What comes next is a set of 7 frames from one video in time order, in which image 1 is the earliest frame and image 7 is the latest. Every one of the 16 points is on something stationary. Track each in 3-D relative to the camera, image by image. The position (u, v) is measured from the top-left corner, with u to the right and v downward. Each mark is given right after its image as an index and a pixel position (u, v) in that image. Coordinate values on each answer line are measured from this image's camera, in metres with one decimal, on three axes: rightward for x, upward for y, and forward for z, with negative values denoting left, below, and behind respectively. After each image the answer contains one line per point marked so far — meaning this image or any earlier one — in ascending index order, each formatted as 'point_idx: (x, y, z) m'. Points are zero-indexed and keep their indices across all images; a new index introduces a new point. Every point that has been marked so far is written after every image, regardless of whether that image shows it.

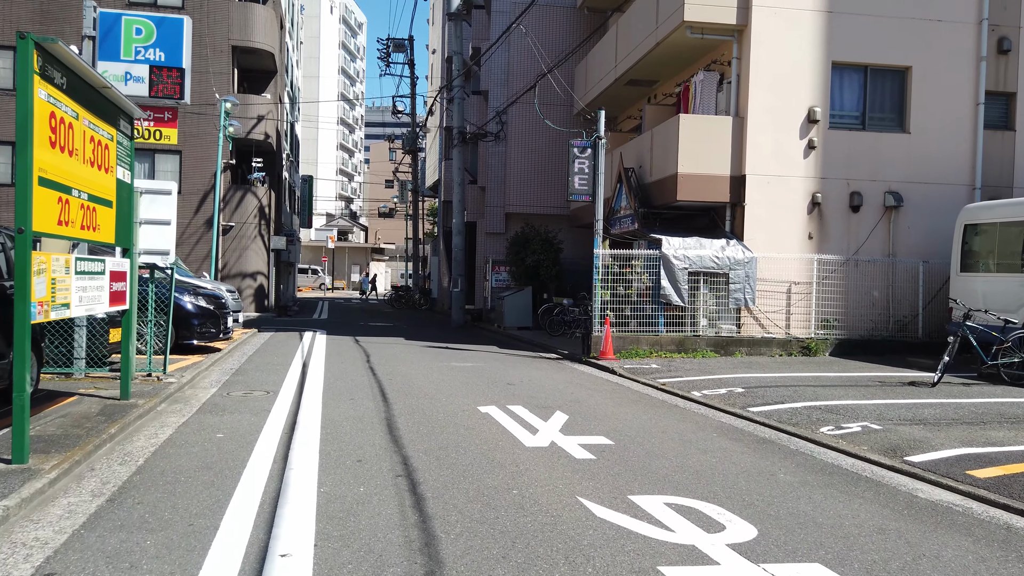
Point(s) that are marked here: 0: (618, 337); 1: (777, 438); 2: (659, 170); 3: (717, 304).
0: (+2.1, -1.0, +14.7) m
1: (+2.7, -1.6, +7.7) m
2: (+3.2, +2.5, +16.2) m
3: (+4.1, -0.3, +15.1) m
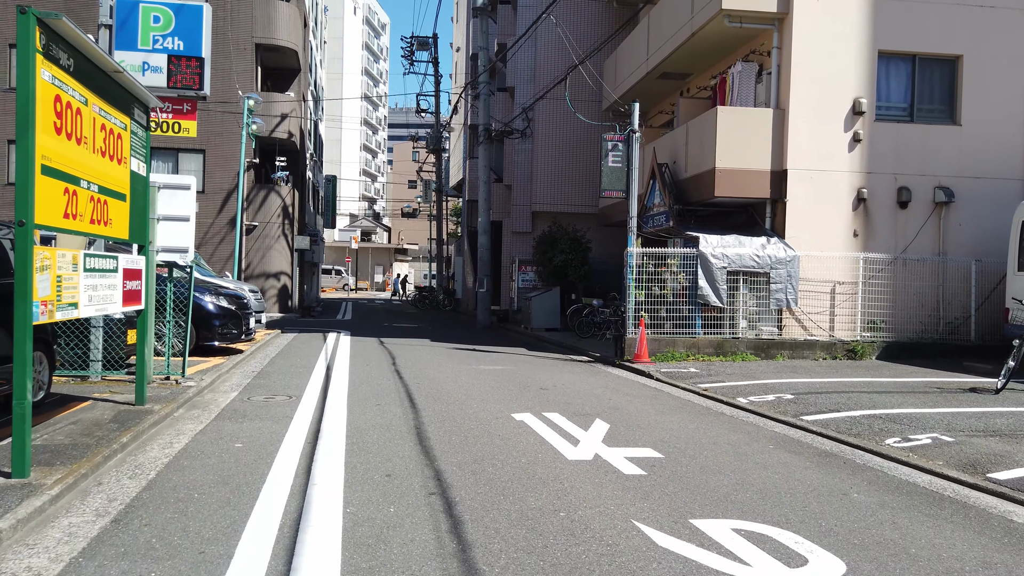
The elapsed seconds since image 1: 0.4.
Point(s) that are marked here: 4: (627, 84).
0: (+2.7, -1.0, +14.1) m
1: (+3.1, -1.5, +7.1) m
2: (+3.8, +2.5, +15.6) m
3: (+4.7, -0.3, +14.4) m
4: (+3.1, +5.4, +19.9) m
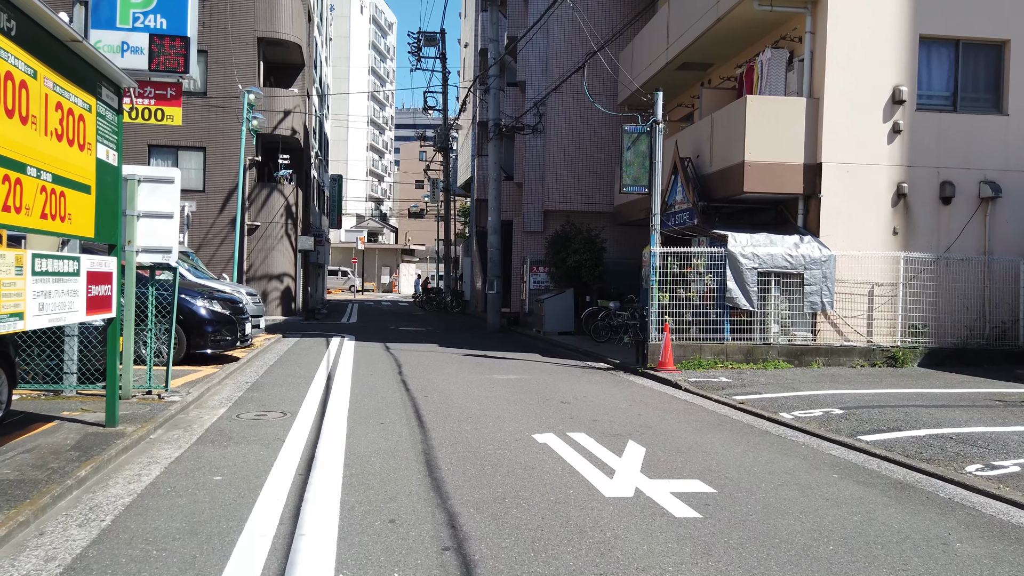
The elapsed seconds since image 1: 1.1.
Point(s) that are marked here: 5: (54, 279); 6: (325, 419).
0: (+2.9, -1.0, +13.1) m
1: (+3.3, -1.6, +6.1) m
2: (+4.1, +2.5, +14.6) m
3: (+5.0, -0.4, +13.4) m
4: (+3.4, +5.4, +19.0) m
5: (-3.4, +0.1, +5.5) m
6: (-1.9, -1.4, +7.8) m
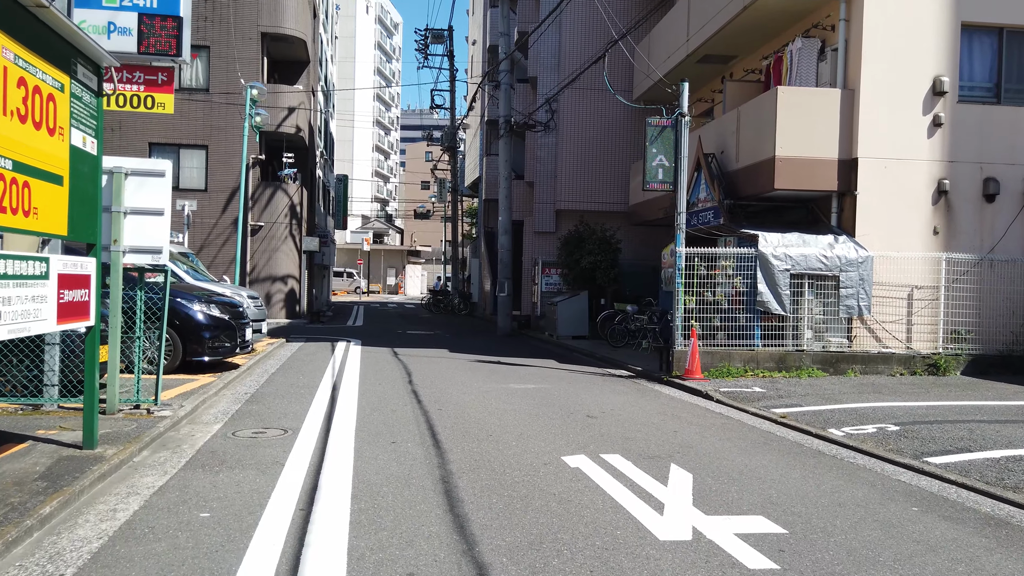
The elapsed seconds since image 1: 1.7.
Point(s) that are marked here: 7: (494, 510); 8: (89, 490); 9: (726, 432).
0: (+3.2, -1.1, +12.3) m
1: (+3.5, -1.6, +5.3) m
2: (+4.4, +2.5, +13.8) m
3: (+5.2, -0.4, +12.6) m
4: (+3.7, +5.3, +18.2) m
5: (-3.1, 0.0, +4.7) m
6: (-1.7, -1.4, +7.0) m
7: (-0.1, -1.4, +4.9) m
8: (-2.9, -1.4, +5.1) m
9: (+2.3, -1.5, +8.0) m
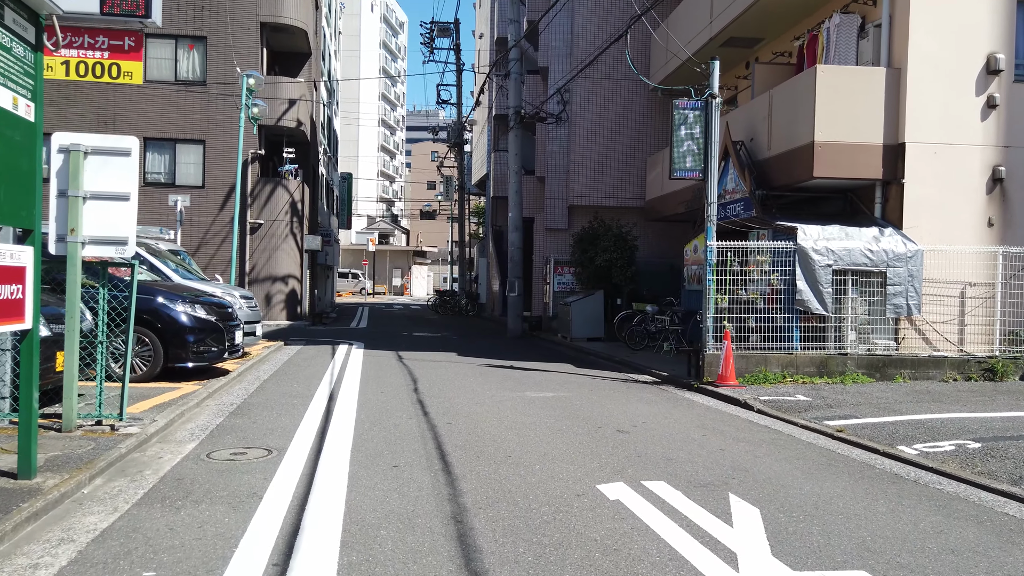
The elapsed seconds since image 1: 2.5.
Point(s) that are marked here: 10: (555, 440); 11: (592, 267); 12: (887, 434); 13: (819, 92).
0: (+3.4, -1.0, +11.2) m
1: (+3.7, -1.6, +4.2) m
2: (+4.6, +2.5, +12.7) m
3: (+5.5, -0.4, +11.5) m
4: (+3.9, +5.3, +17.1) m
5: (-3.0, +0.1, +3.7) m
6: (-1.5, -1.4, +5.9) m
7: (+0.1, -1.4, +3.8) m
8: (-2.7, -1.3, +4.1) m
9: (+2.5, -1.5, +6.9) m
10: (+0.4, -1.4, +6.8) m
11: (+2.1, +0.6, +19.3) m
12: (+3.9, -1.5, +7.7) m
13: (+4.8, +3.1, +11.7) m
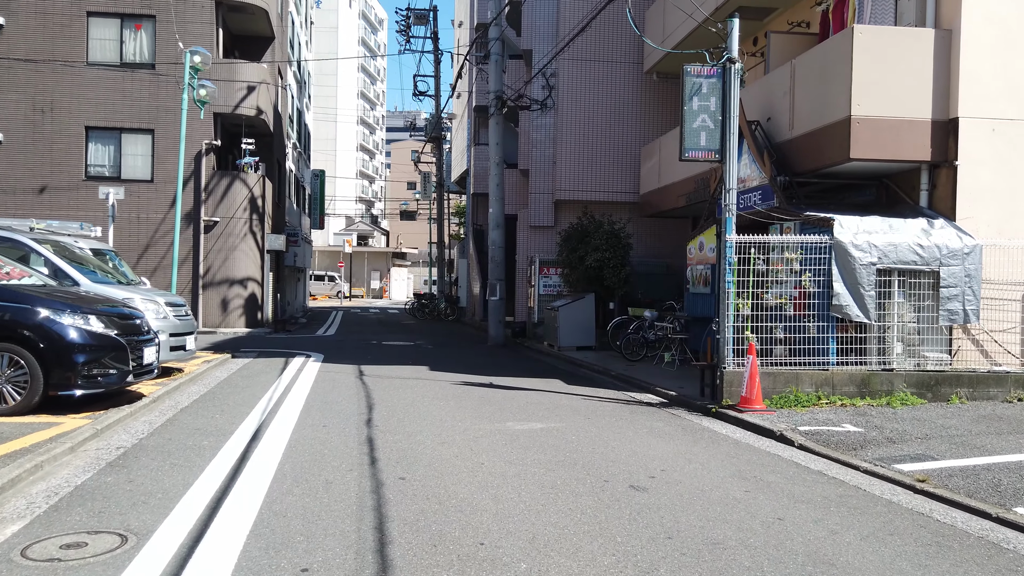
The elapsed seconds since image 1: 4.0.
0: (+3.2, -1.1, +9.3) m
1: (+3.6, -1.6, +2.3) m
2: (+4.3, +2.4, +10.8) m
3: (+5.2, -0.4, +9.6) m
4: (+3.5, +5.3, +15.2) m
5: (-3.1, 0.0, +1.6) m
6: (-1.7, -1.4, +3.9) m
7: (0.0, -1.4, +1.8) m
8: (-2.8, -1.4, +2.0) m
9: (+2.3, -1.5, +5.0) m
10: (+0.2, -1.4, +4.8) m
11: (+1.6, +0.5, +17.3) m
12: (+3.7, -1.5, +5.8) m
13: (+4.5, +3.0, +9.8) m
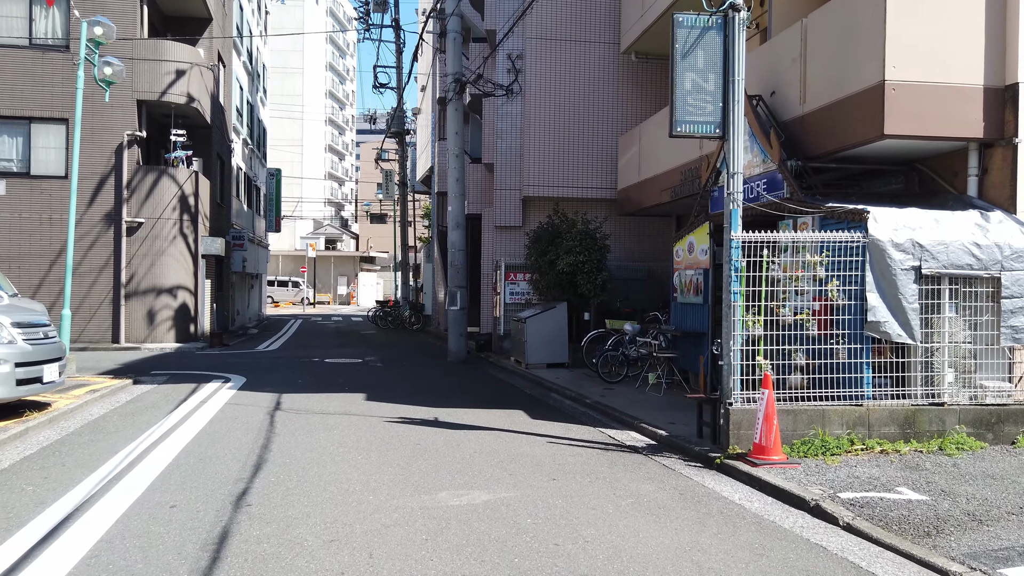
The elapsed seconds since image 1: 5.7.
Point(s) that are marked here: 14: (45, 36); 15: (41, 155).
0: (+2.6, -1.2, +7.1) m
1: (+3.3, -1.7, +0.2) m
2: (+3.7, +2.3, +8.7) m
3: (+4.6, -0.5, +7.5) m
4: (+2.7, +5.1, +13.1) m
5: (-3.4, -0.1, -0.7) m
6: (-2.0, -1.5, +1.6) m
7: (-0.4, -1.5, -0.4) m
8: (-3.2, -1.5, -0.3) m
9: (+1.9, -1.6, +2.8) m
10: (-0.2, -1.6, +2.6) m
11: (+0.8, +0.3, +15.1) m
12: (+3.2, -1.6, +3.7) m
13: (+3.9, +2.9, +7.7) m
14: (-11.8, +6.4, +18.9) m
15: (-11.9, +3.4, +18.9) m
